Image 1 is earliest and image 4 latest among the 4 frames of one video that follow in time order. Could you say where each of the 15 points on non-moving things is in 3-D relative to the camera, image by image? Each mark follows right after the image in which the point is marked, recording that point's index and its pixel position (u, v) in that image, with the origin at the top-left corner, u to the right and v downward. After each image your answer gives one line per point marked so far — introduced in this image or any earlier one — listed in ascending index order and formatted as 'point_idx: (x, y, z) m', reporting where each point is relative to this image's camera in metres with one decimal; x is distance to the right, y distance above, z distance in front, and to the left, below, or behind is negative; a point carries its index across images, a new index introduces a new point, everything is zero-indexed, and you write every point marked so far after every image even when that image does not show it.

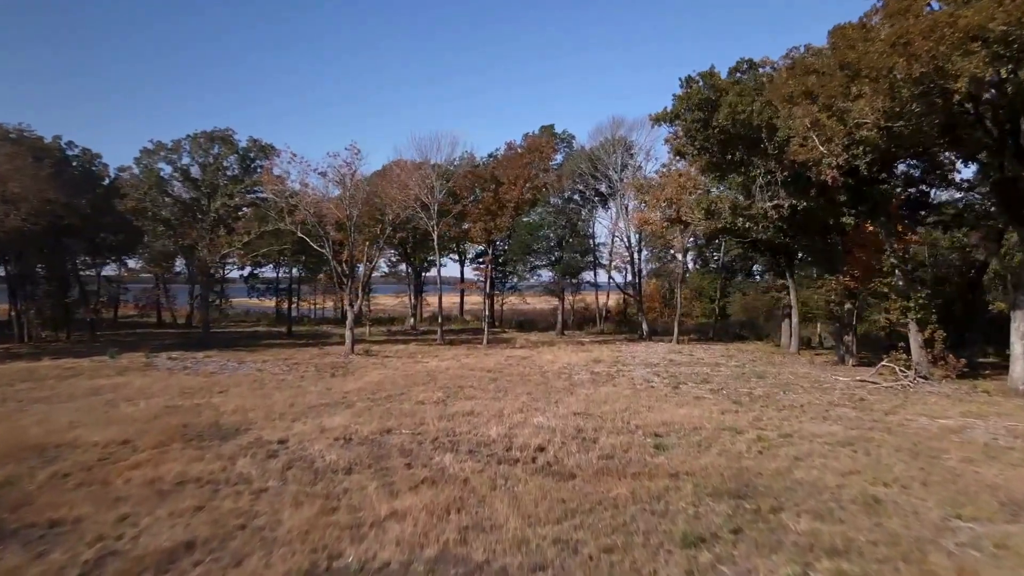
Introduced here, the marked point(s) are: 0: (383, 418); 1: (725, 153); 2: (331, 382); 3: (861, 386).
0: (-1.9, -1.9, +10.9) m
1: (+5.6, +3.7, +18.9) m
2: (-3.8, -2.0, +15.2) m
3: (+7.4, -2.1, +15.4) m
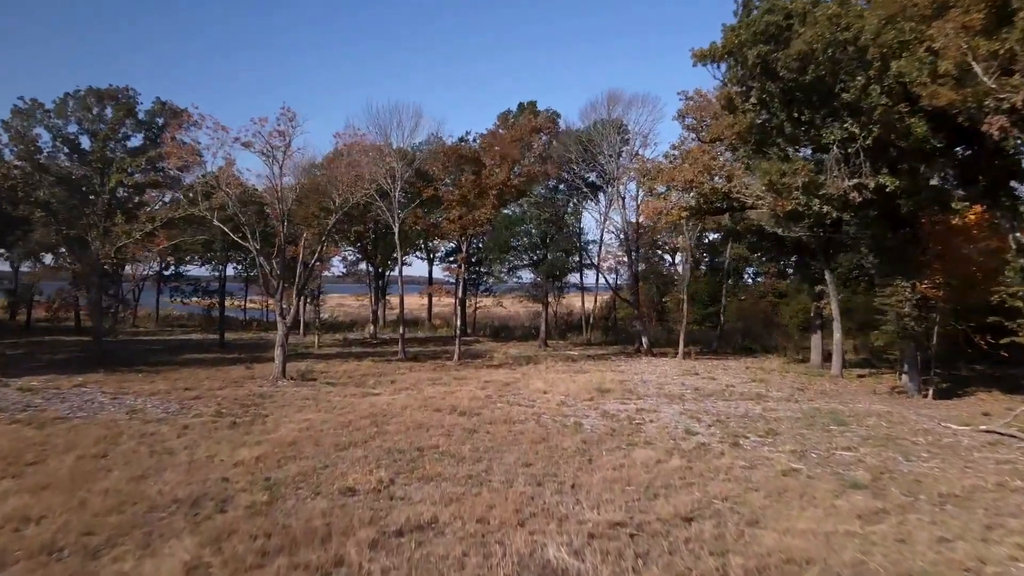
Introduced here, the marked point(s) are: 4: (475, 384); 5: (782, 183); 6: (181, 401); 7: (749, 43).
0: (-2.0, -2.1, +5.8) m
1: (+5.3, +3.5, +14.1) m
2: (-4.0, -2.1, +10.1) m
3: (+7.2, -2.3, +10.7) m
4: (-0.9, -2.3, +17.1) m
5: (+5.1, +2.0, +13.9) m
6: (-6.1, -2.1, +13.4) m
7: (+4.3, +4.4, +13.7) m
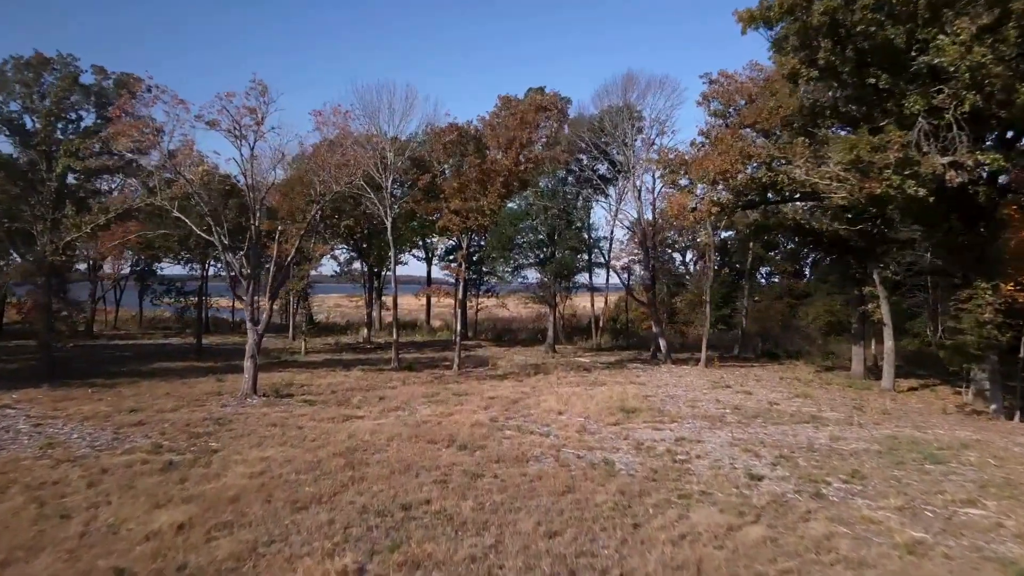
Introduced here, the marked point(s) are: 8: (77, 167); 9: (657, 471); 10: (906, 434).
0: (-1.8, -2.1, +3.4) m
1: (+5.5, +3.5, +11.6) m
2: (-3.9, -2.1, +7.6) m
3: (+7.3, -2.3, +8.2) m
4: (-0.7, -2.3, +14.6) m
5: (+5.3, +1.9, +11.4) m
6: (-5.9, -2.1, +11.0) m
7: (+4.4, +4.3, +11.2) m
8: (-10.0, +2.8, +16.8) m
9: (+1.8, -2.2, +9.0) m
10: (+6.4, -2.4, +11.8) m
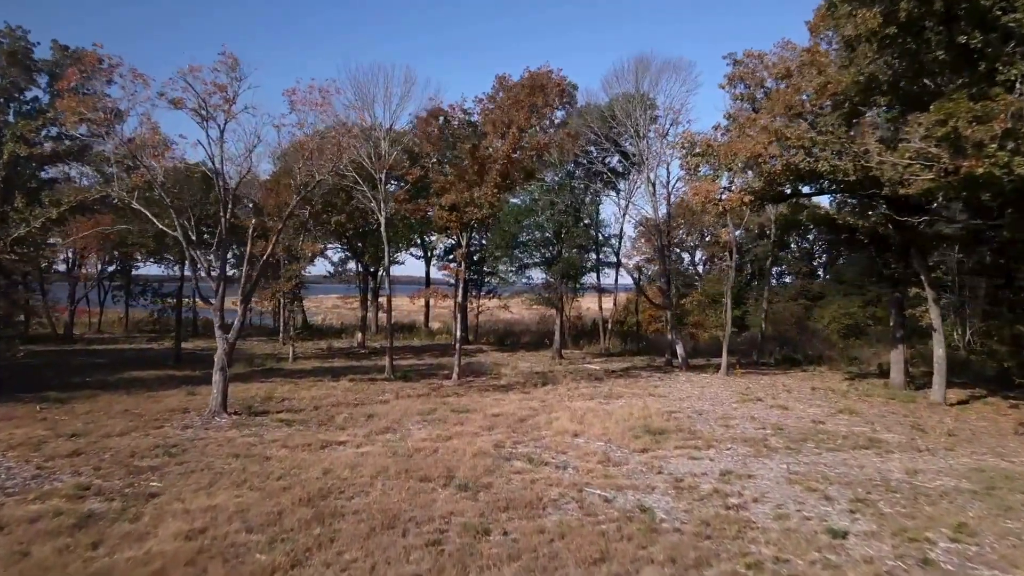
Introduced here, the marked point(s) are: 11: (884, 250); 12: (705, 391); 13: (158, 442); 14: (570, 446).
0: (-1.7, -2.1, +1.5) m
1: (+5.6, +3.4, +9.7) m
2: (-3.7, -2.2, +5.7) m
3: (+7.5, -2.4, +6.3) m
4: (-0.6, -2.3, +12.7) m
5: (+5.4, +1.9, +9.5) m
6: (-5.8, -2.1, +9.1) m
7: (+4.6, +4.3, +9.3) m
8: (-9.8, +2.7, +14.9) m
9: (+1.9, -2.3, +7.1) m
10: (+6.5, -2.4, +9.9) m
11: (+10.1, +1.0, +20.1) m
12: (+4.8, -2.5, +18.2) m
13: (-5.0, -2.2, +10.3) m
14: (+0.9, -2.3, +10.8) m
